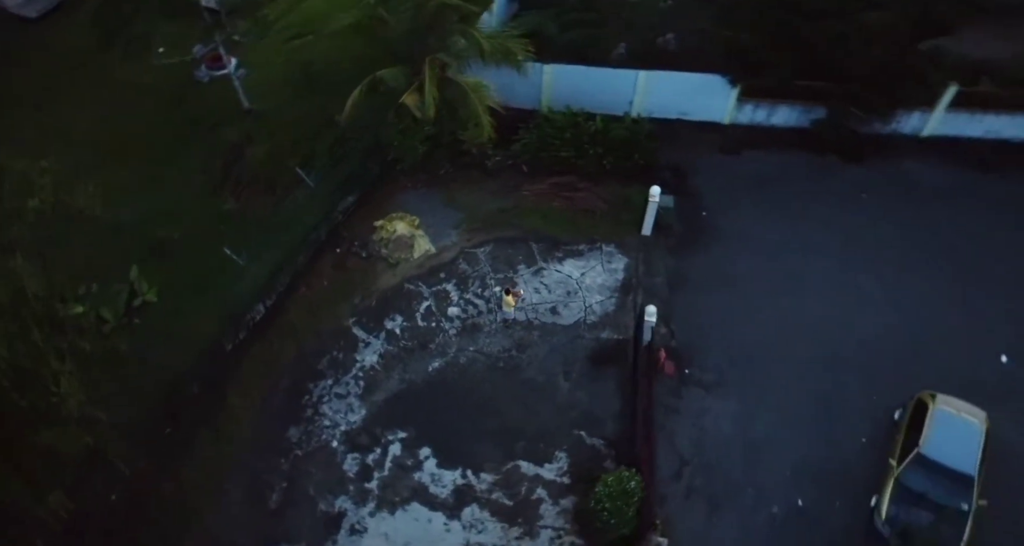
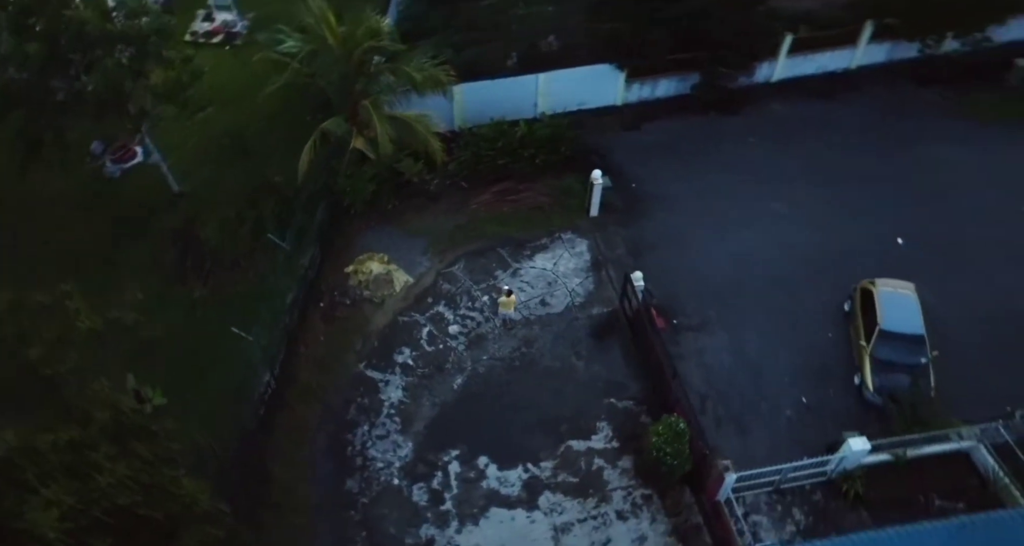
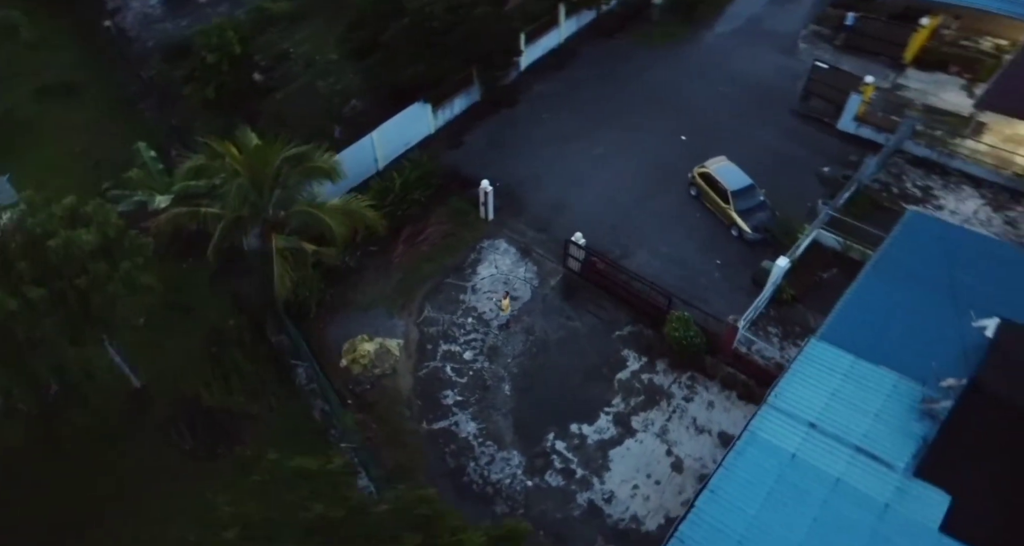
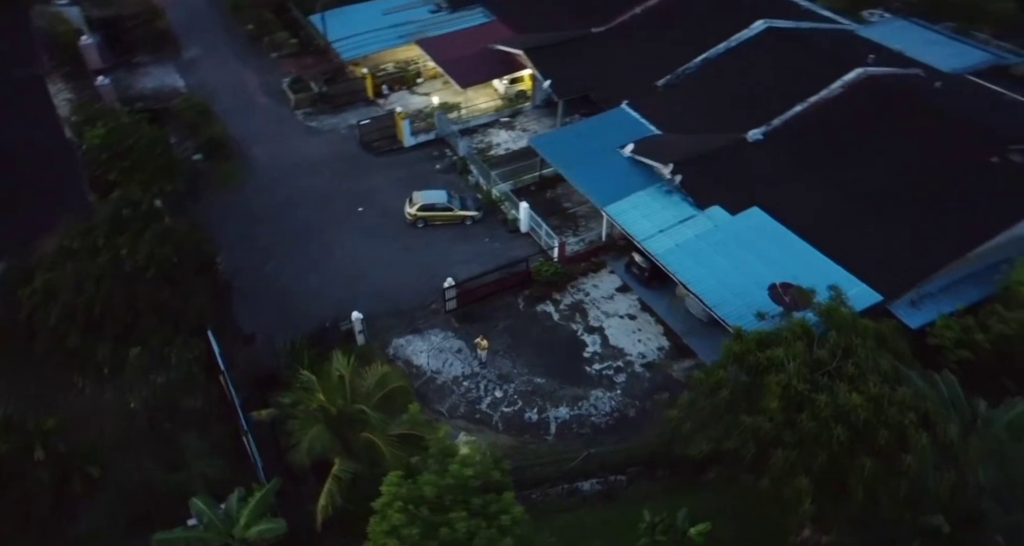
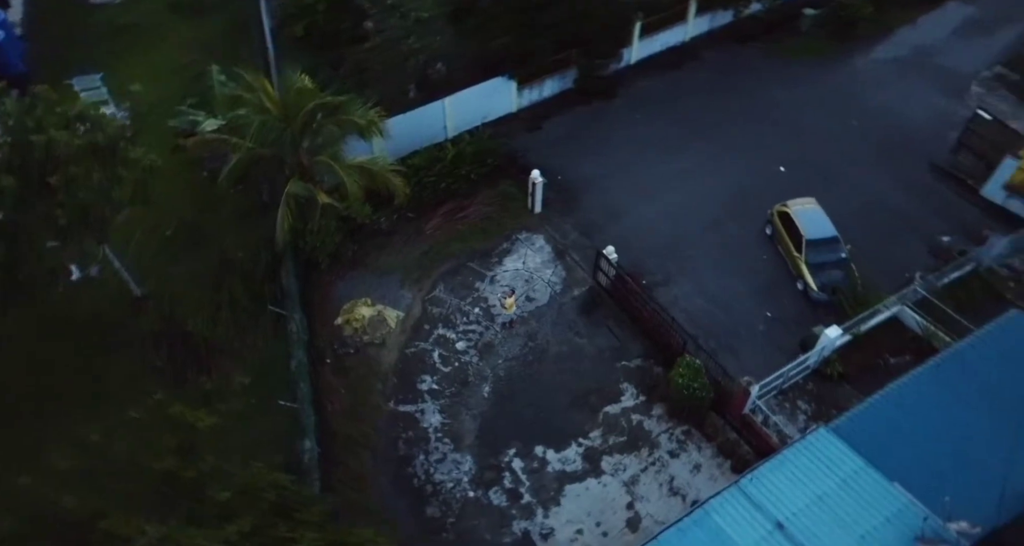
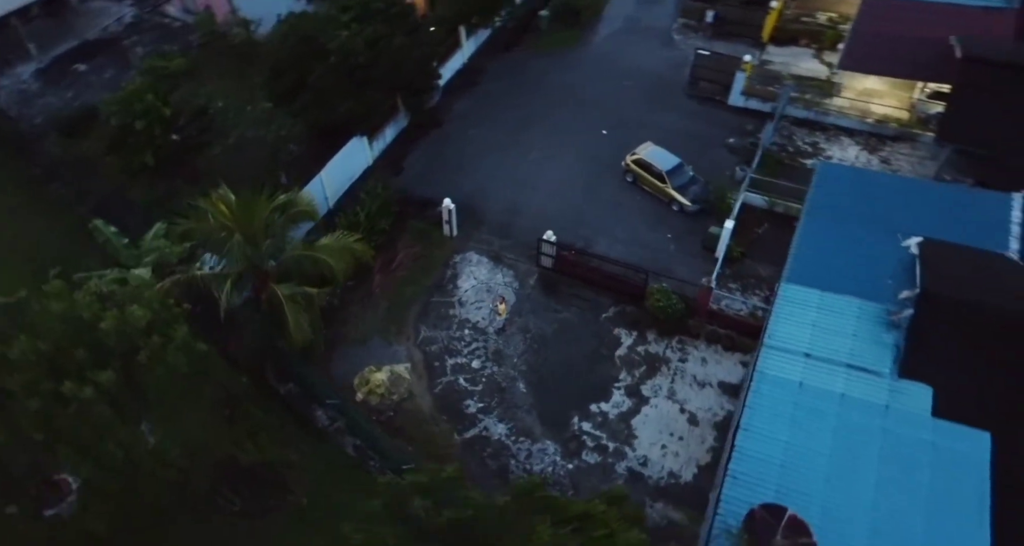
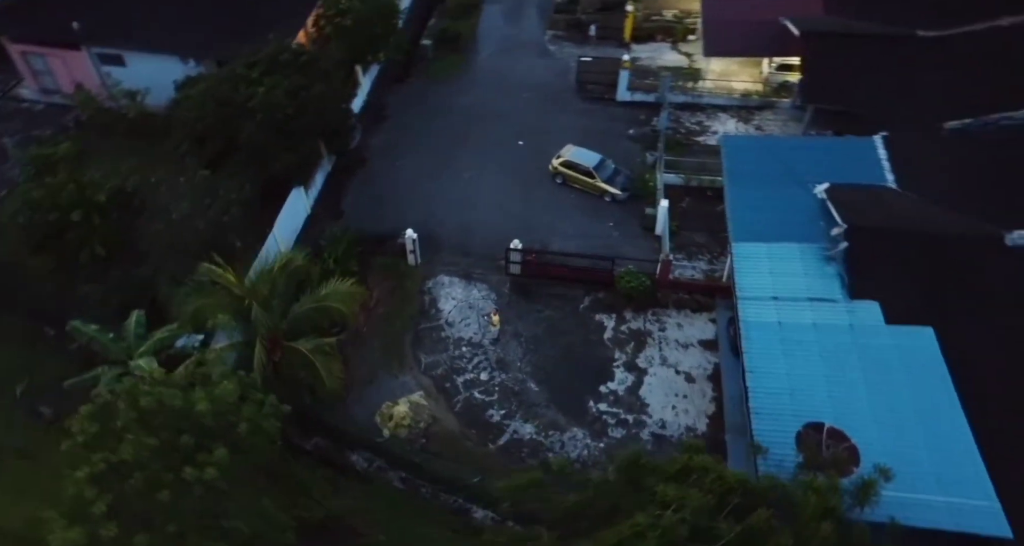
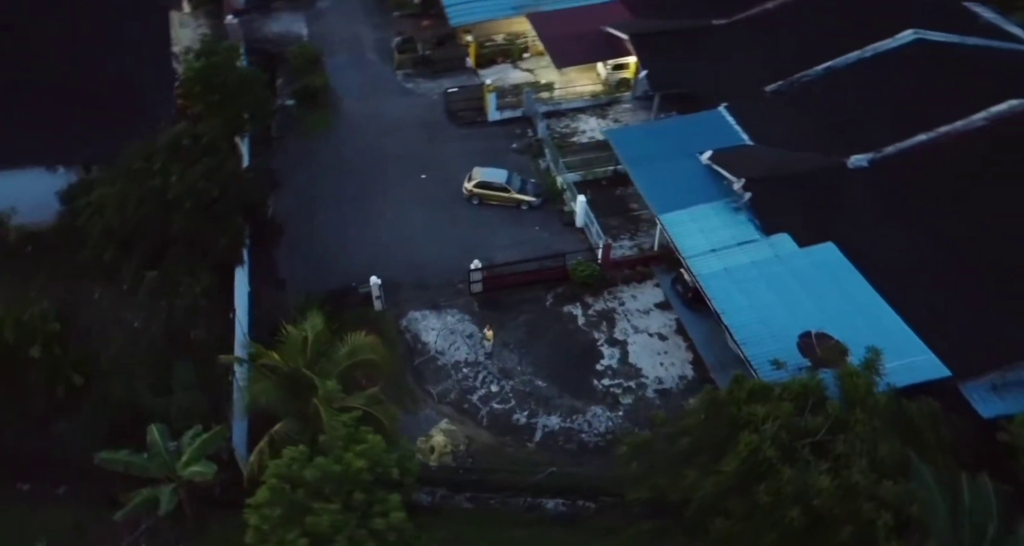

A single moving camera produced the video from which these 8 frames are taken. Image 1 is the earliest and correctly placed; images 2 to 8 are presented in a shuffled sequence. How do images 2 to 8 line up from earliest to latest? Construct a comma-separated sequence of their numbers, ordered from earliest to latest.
2, 5, 3, 6, 7, 8, 4
